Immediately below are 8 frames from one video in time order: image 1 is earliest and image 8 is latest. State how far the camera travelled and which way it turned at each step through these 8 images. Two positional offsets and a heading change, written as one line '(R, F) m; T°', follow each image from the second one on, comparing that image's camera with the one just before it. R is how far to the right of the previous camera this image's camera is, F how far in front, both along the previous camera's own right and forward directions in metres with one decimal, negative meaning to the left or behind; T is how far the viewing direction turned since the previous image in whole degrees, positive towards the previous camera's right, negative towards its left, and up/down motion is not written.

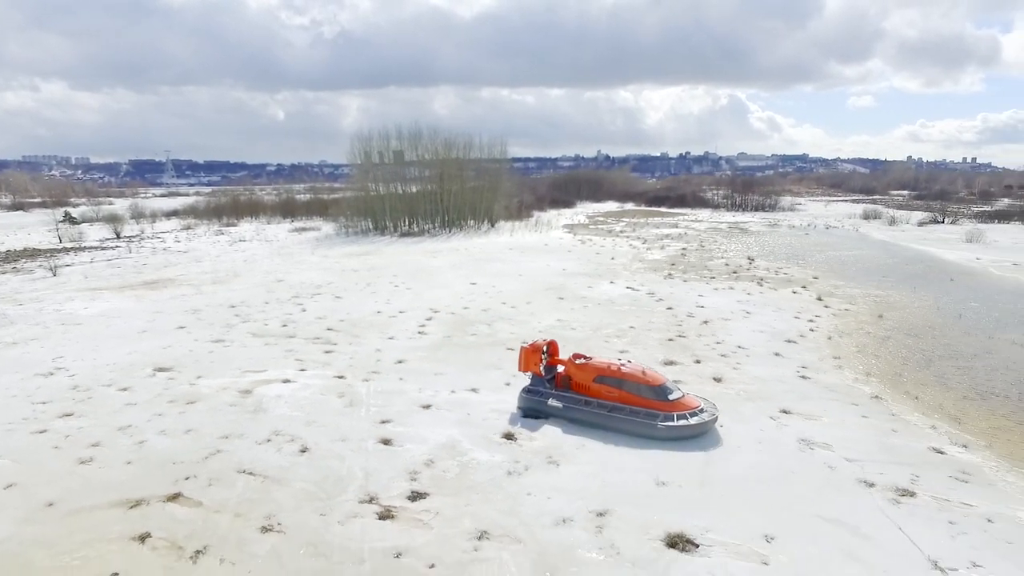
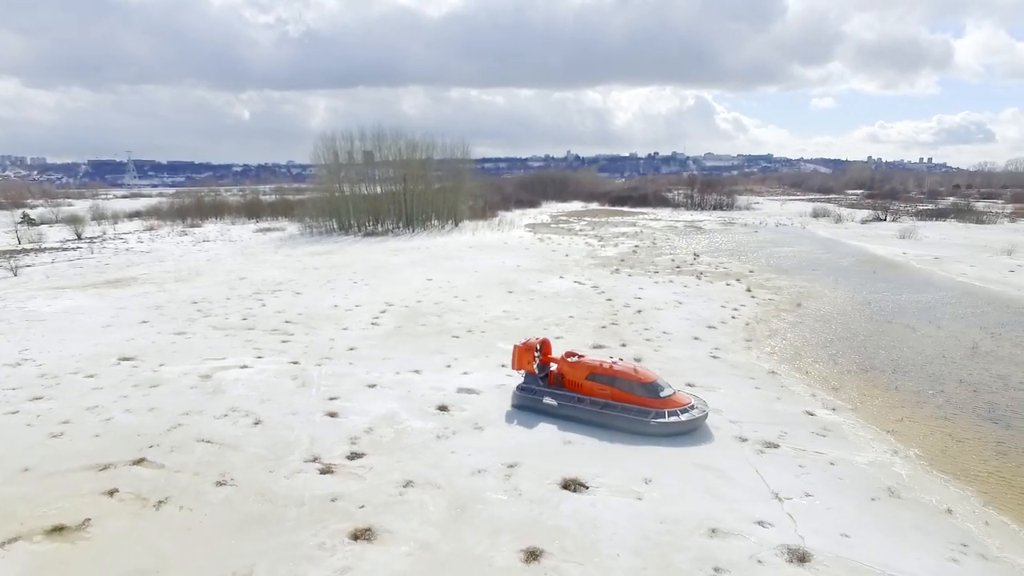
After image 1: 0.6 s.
(+0.7, -1.3) m; +3°
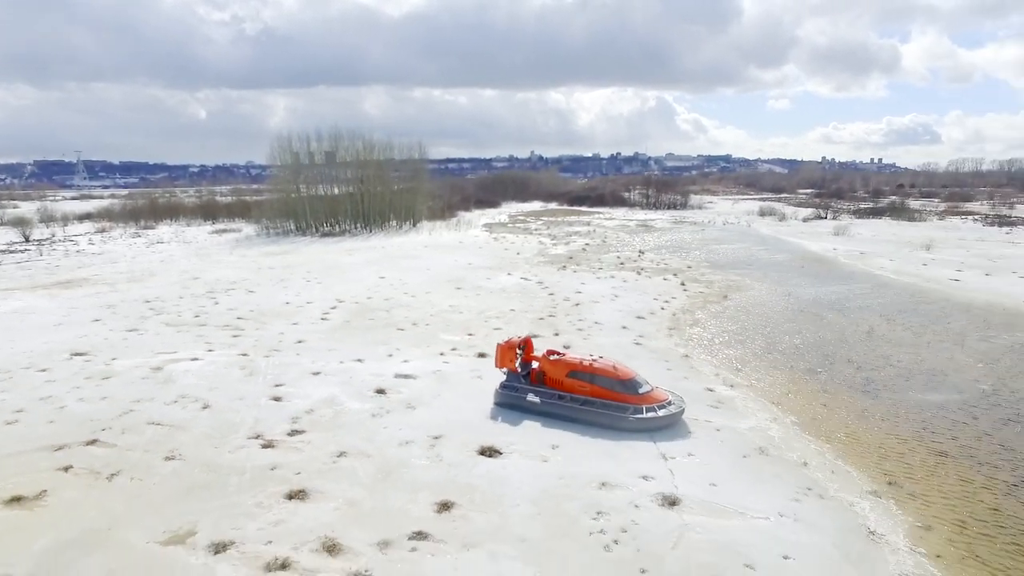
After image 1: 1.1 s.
(+0.6, -1.1) m; +3°
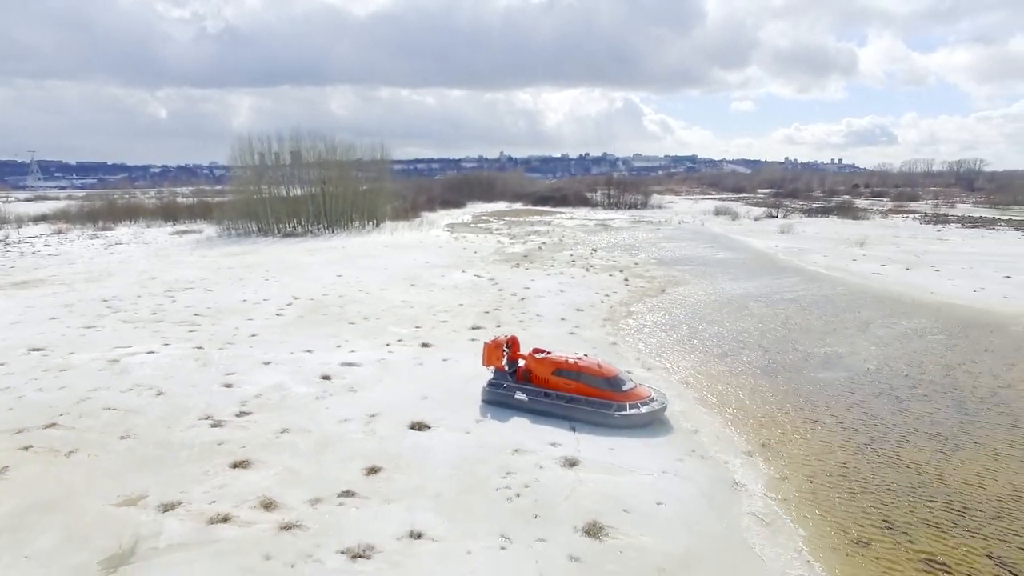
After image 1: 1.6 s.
(+0.7, -1.1) m; +3°
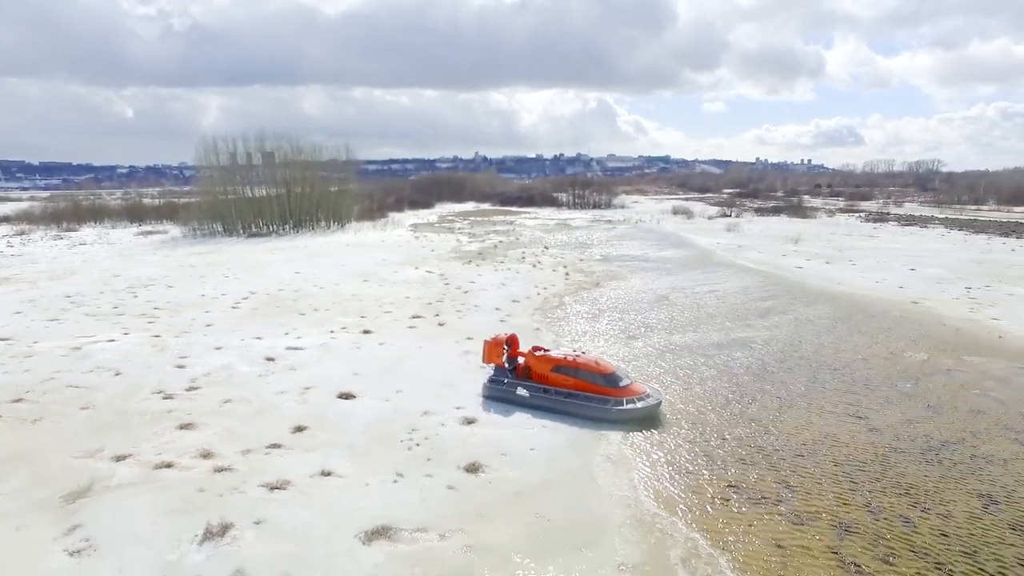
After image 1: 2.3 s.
(+1.2, -1.7) m; +2°
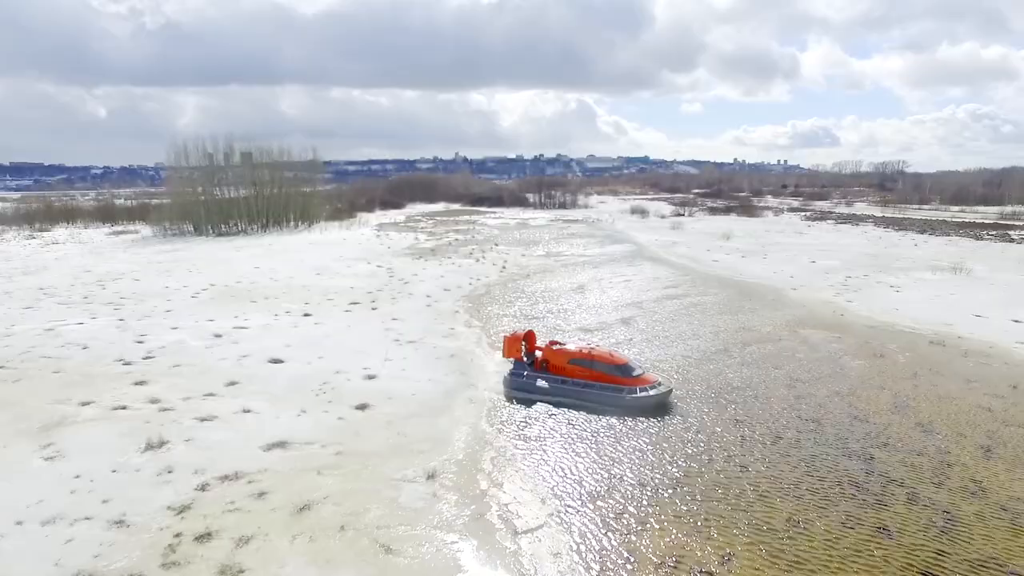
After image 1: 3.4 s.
(+1.9, -2.7) m; +2°
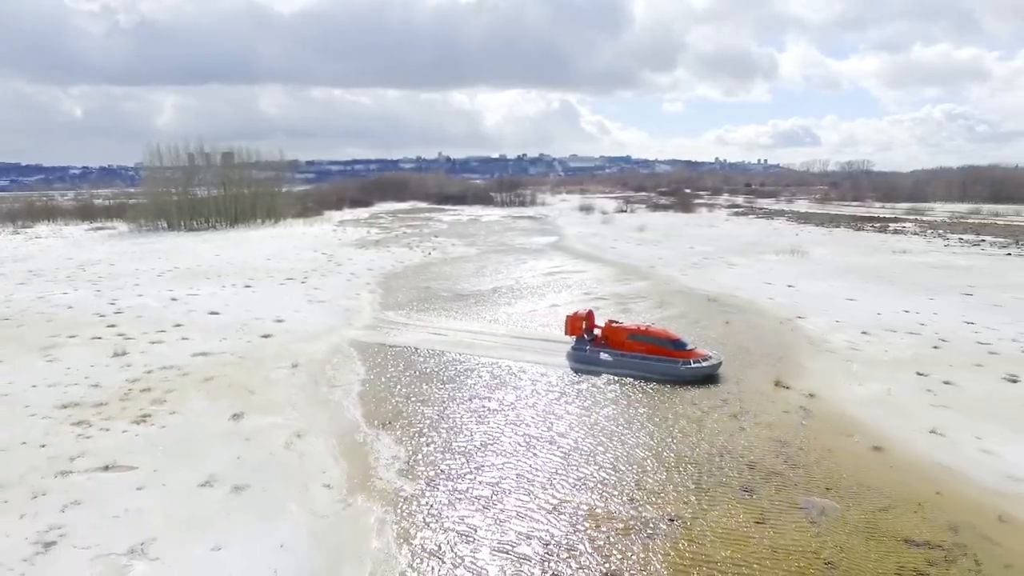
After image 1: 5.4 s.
(+3.4, -5.2) m; +1°
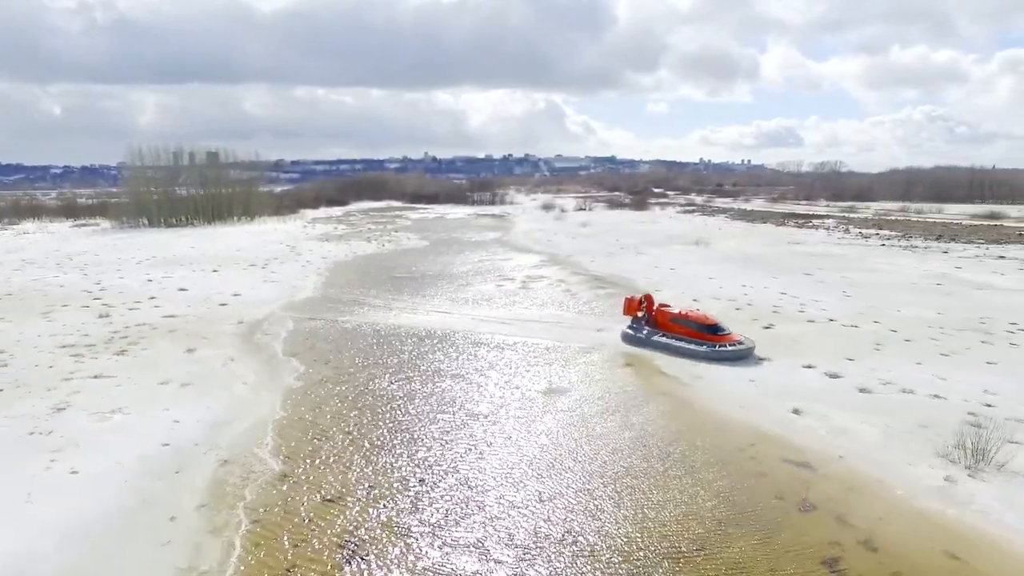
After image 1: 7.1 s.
(+2.6, -4.3) m; +1°
